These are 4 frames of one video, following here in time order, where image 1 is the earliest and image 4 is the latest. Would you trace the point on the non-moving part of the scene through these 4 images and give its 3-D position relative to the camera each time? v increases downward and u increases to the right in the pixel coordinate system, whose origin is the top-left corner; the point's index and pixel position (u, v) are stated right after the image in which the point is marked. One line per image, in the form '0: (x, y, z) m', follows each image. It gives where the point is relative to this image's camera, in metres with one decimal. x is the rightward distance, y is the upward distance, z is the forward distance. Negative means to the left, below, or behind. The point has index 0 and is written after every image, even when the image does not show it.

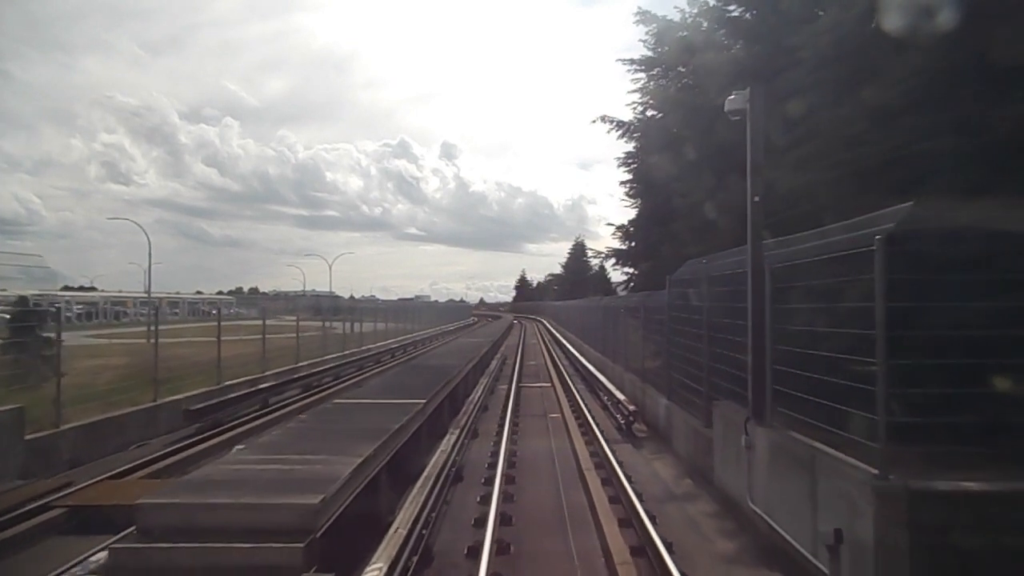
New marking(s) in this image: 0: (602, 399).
0: (+2.1, -2.5, +17.4) m
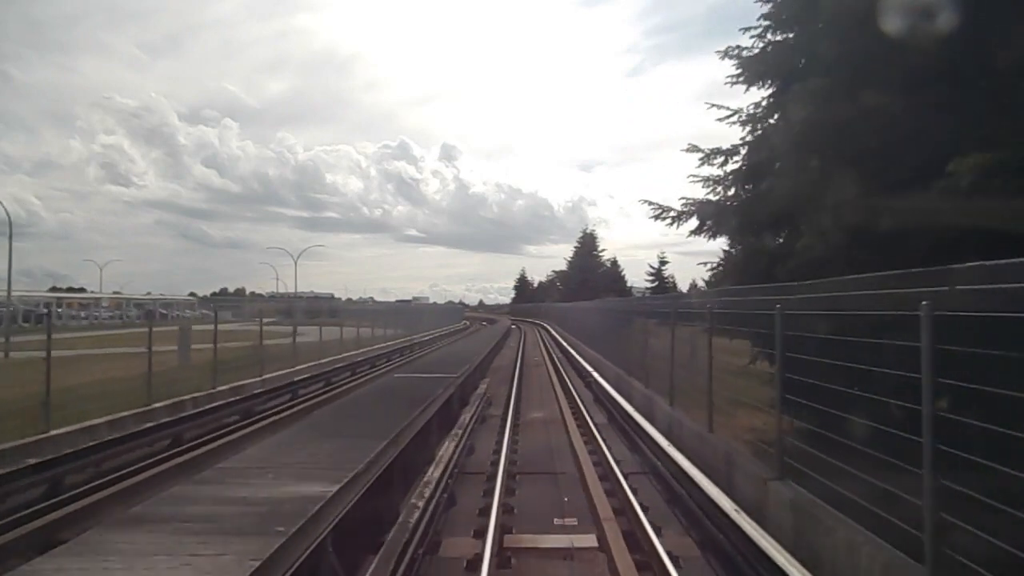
0: (+2.1, -2.6, +16.0) m
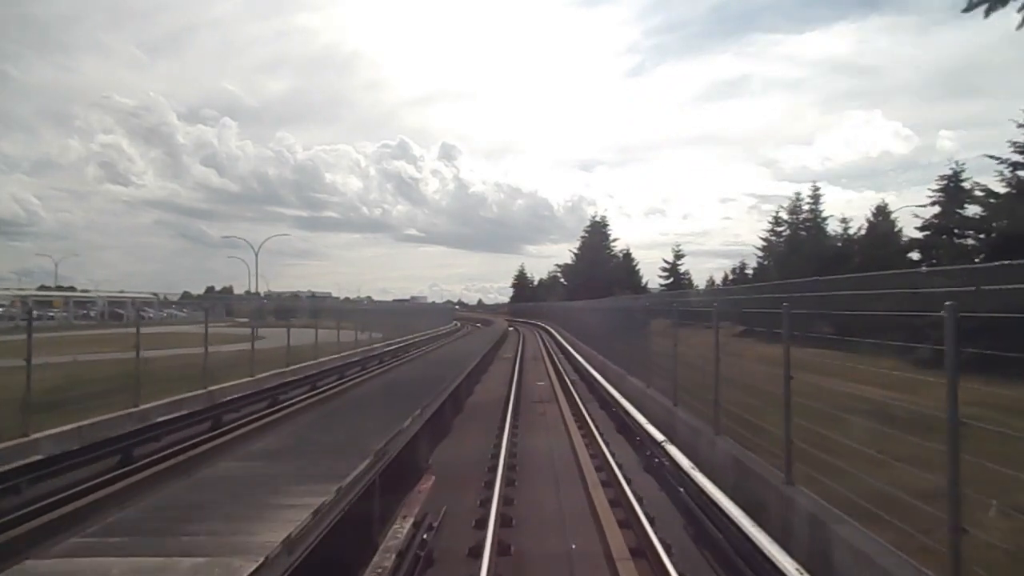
0: (+2.0, -2.5, +16.5) m
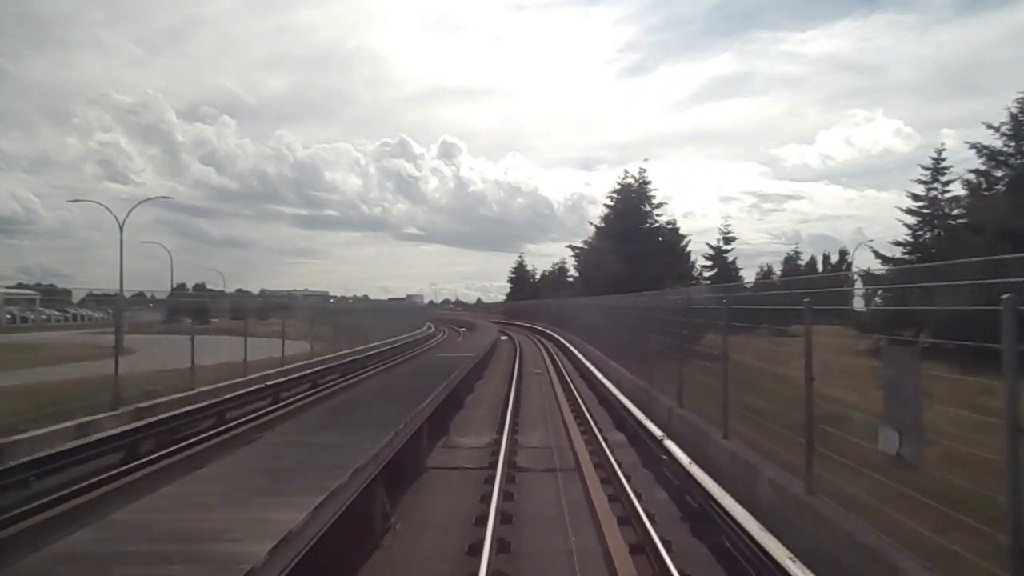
0: (+2.1, -2.5, +15.8) m
